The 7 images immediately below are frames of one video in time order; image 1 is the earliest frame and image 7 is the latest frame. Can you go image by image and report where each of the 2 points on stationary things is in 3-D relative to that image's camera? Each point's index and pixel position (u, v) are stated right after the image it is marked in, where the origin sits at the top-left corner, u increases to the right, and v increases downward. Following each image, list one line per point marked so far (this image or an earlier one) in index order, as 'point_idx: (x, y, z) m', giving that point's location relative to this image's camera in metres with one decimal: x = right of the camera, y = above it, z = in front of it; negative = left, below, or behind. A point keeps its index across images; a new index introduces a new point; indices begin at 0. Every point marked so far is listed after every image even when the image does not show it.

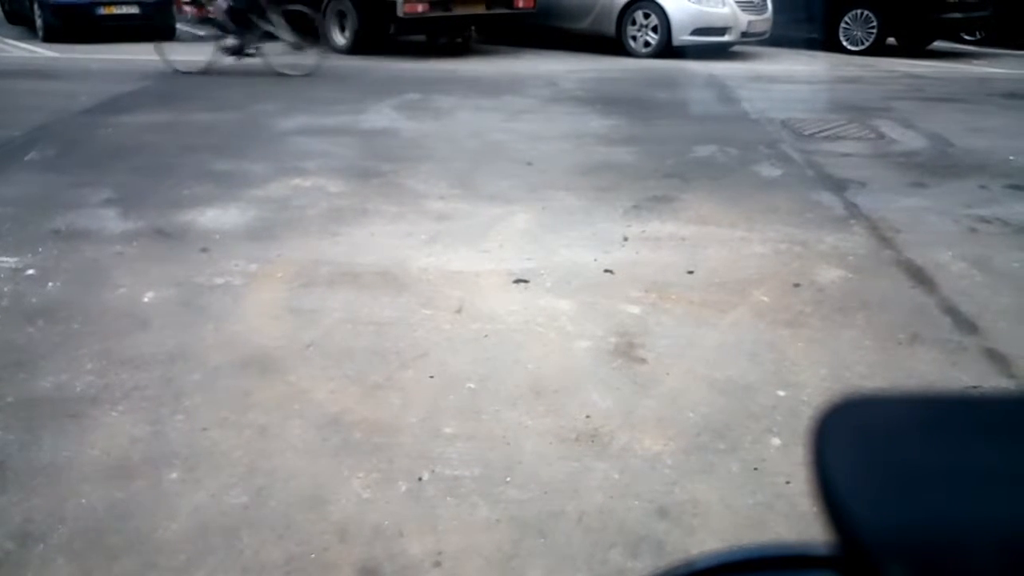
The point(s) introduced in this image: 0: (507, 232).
0: (0.0, +0.3, +6.5) m
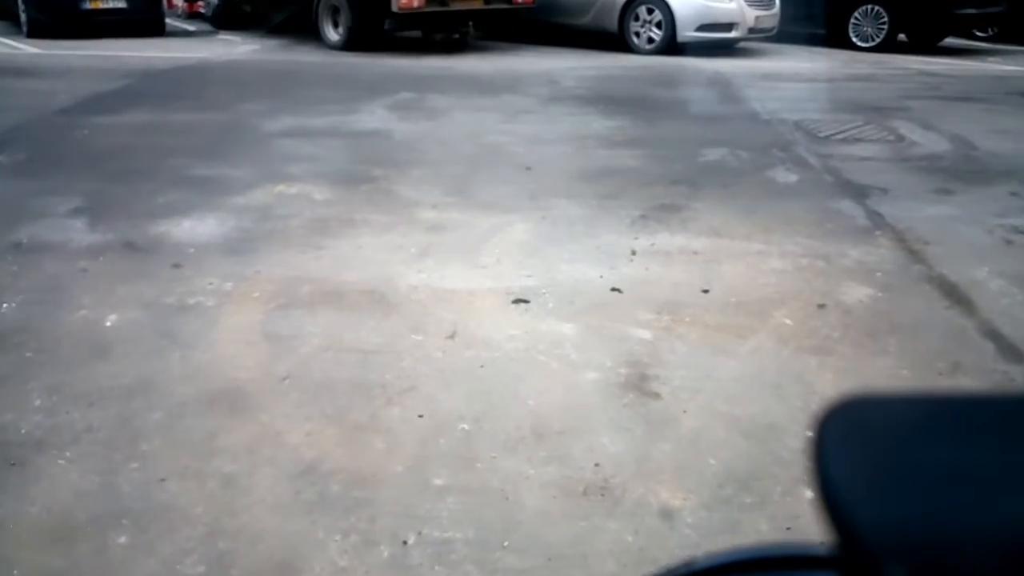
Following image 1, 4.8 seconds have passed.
0: (0.0, +0.2, +6.0) m
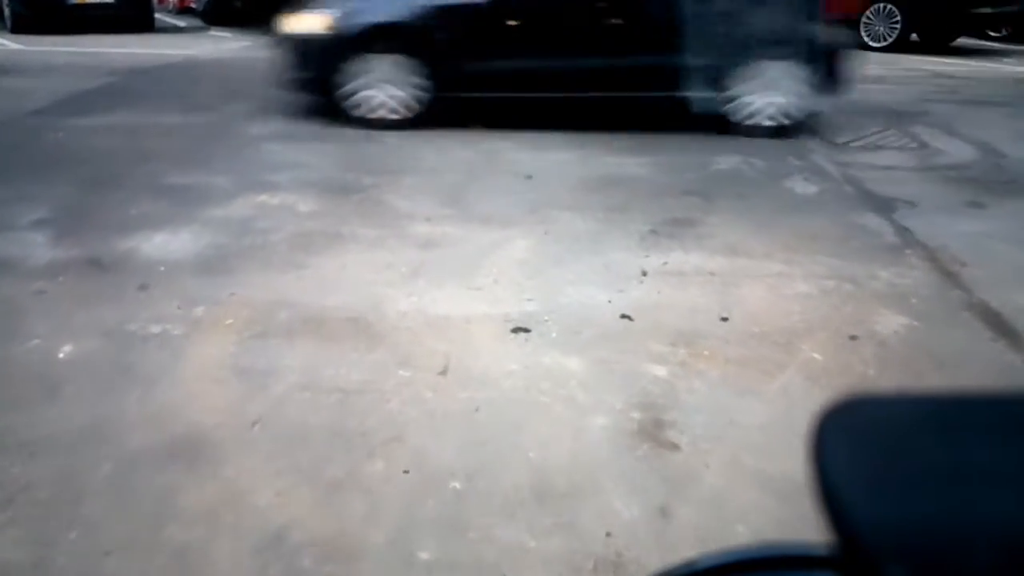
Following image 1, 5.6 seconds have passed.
0: (0.0, +0.1, +5.5) m
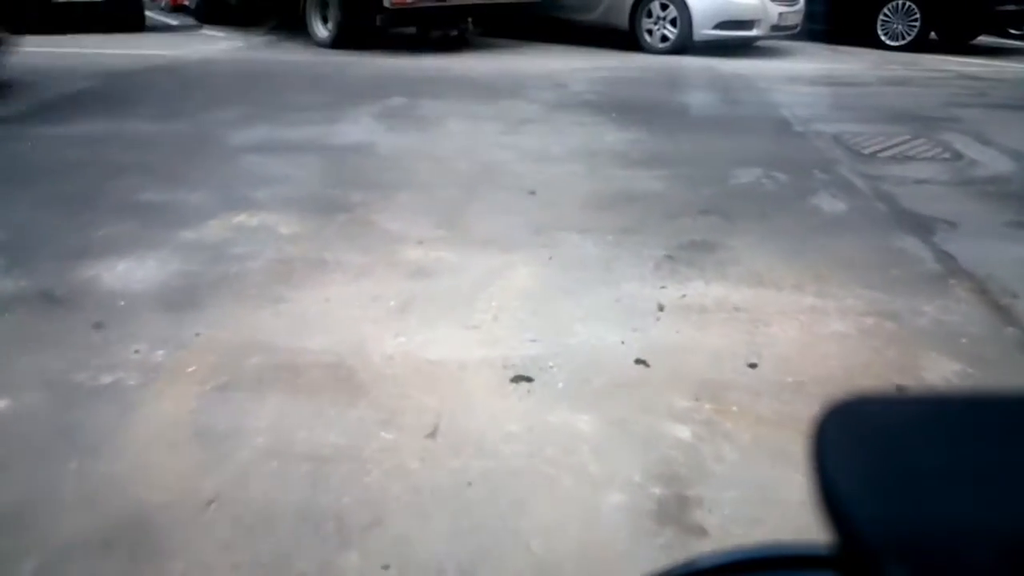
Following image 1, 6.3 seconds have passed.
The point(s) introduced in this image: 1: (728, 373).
0: (0.0, 0.0, +5.0) m
1: (+0.8, -0.3, +4.2) m
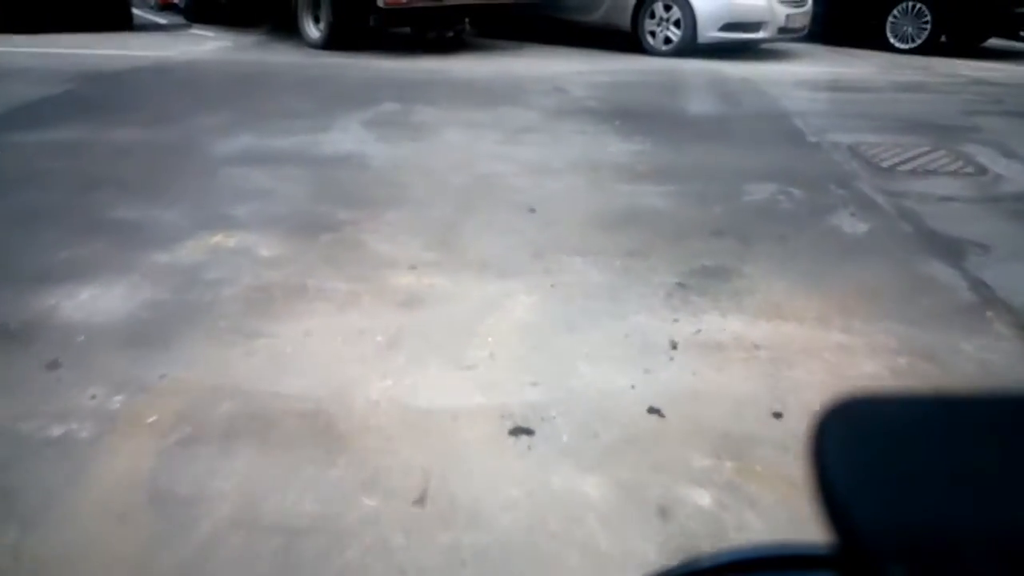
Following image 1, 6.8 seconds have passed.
0: (0.0, -0.2, +4.5) m
1: (+0.8, -0.4, +3.7) m
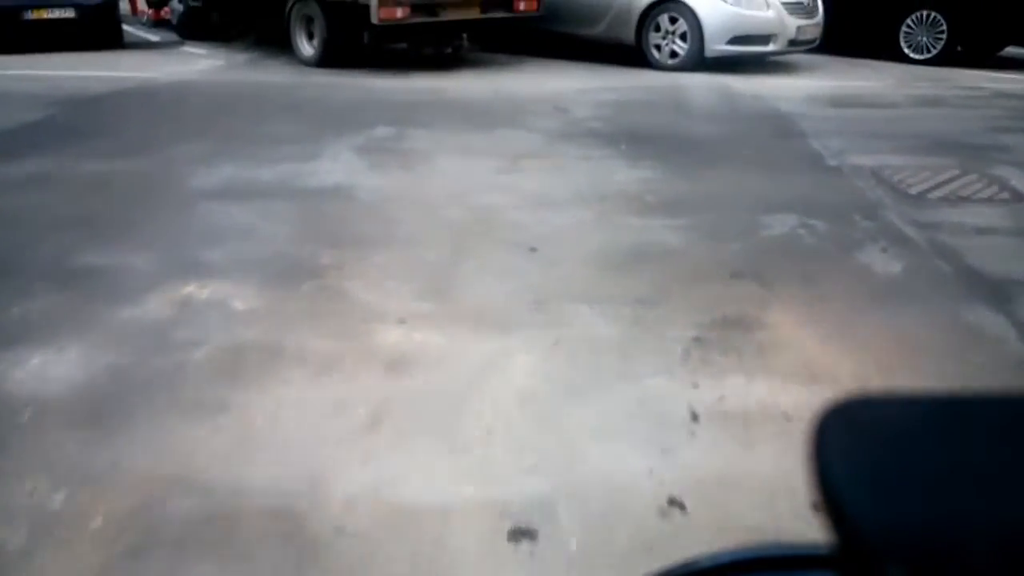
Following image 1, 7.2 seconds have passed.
0: (0.0, -0.4, +4.0) m
1: (+0.8, -0.7, +3.2) m
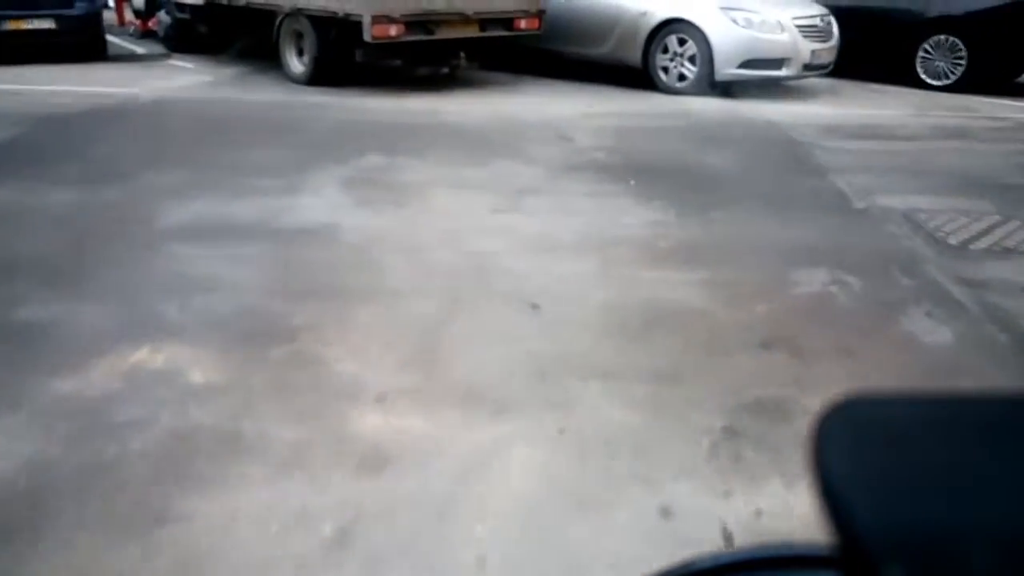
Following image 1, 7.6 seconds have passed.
0: (0.0, -0.6, +3.4) m
1: (+0.8, -0.9, +2.6) m
